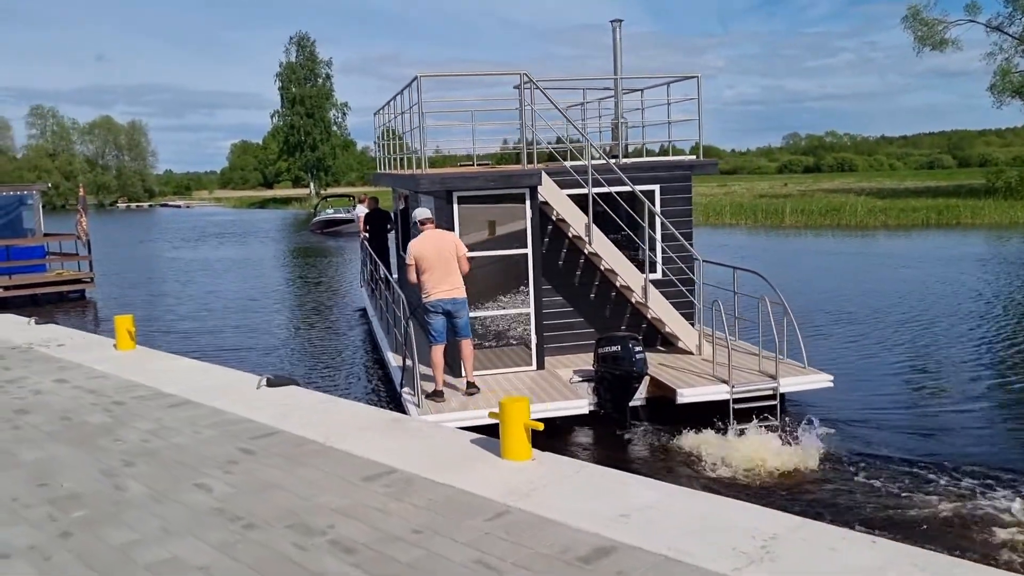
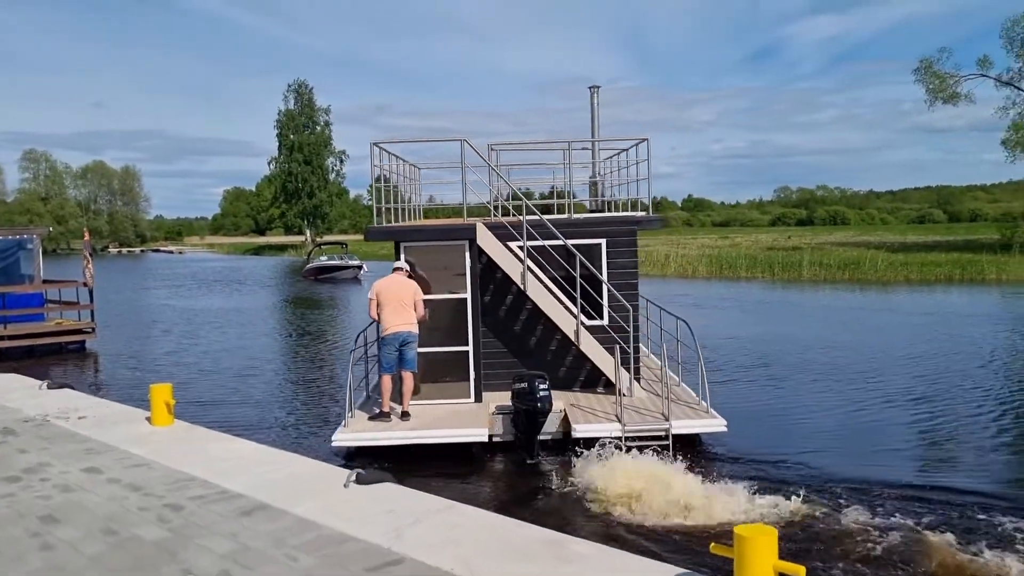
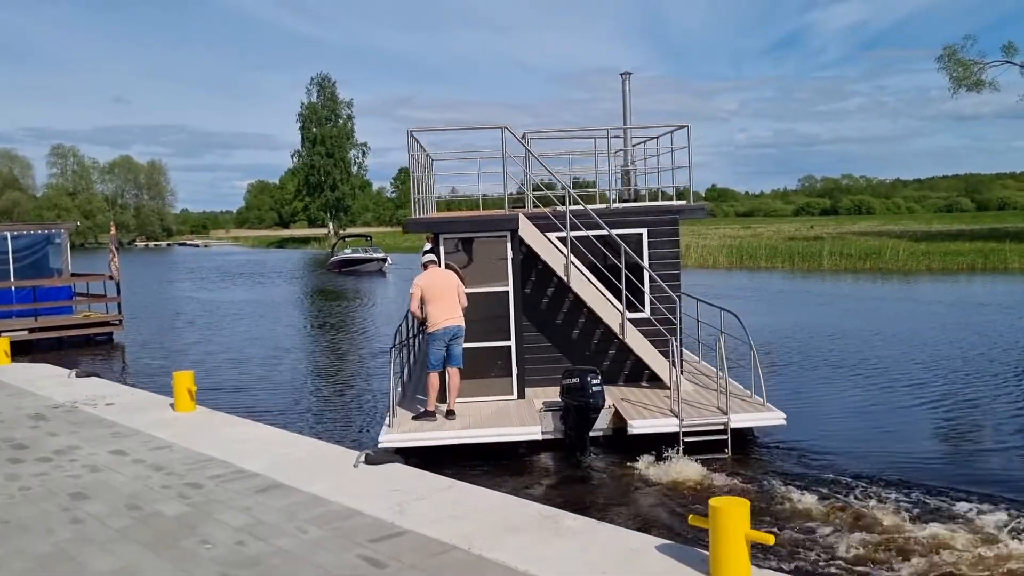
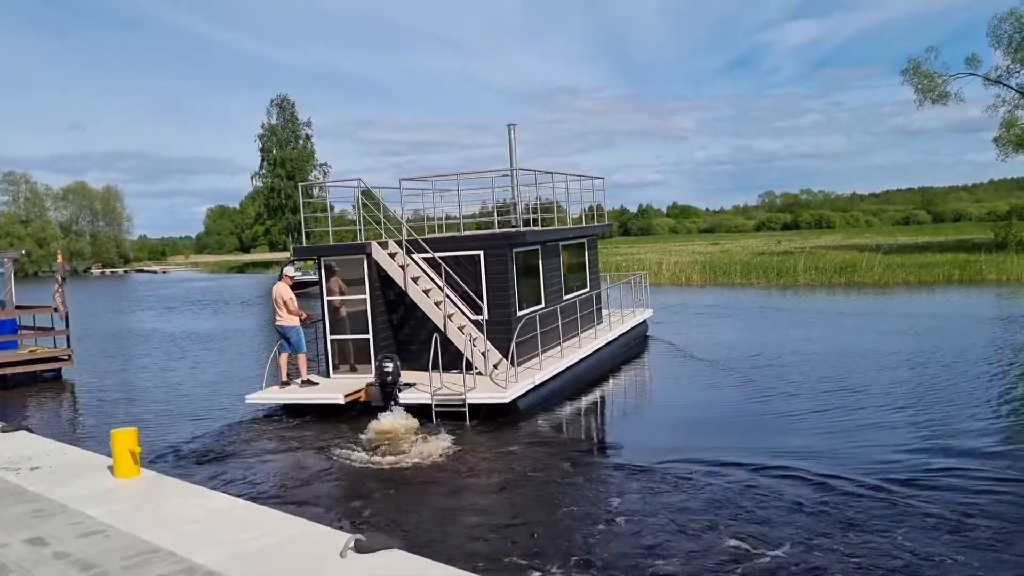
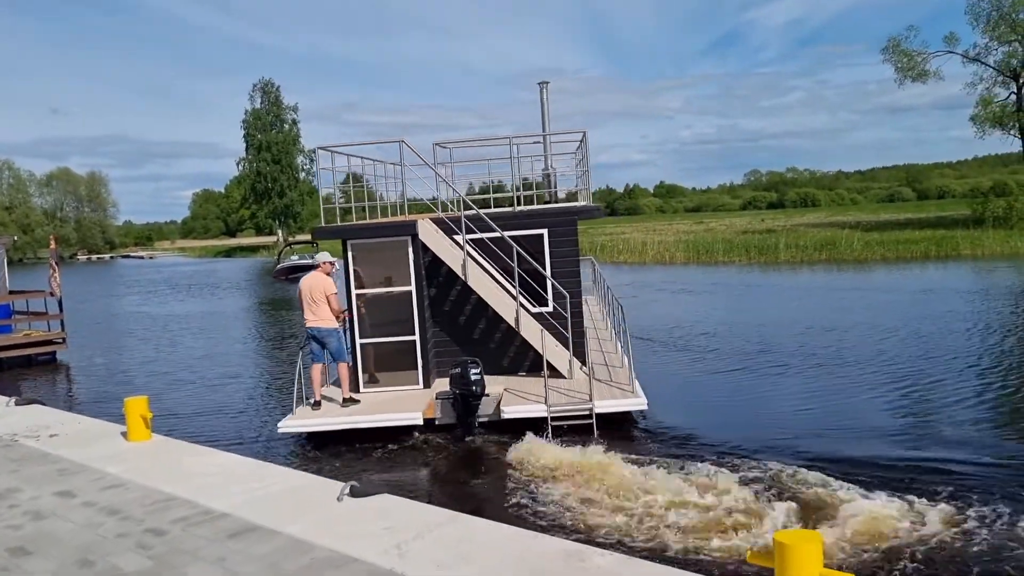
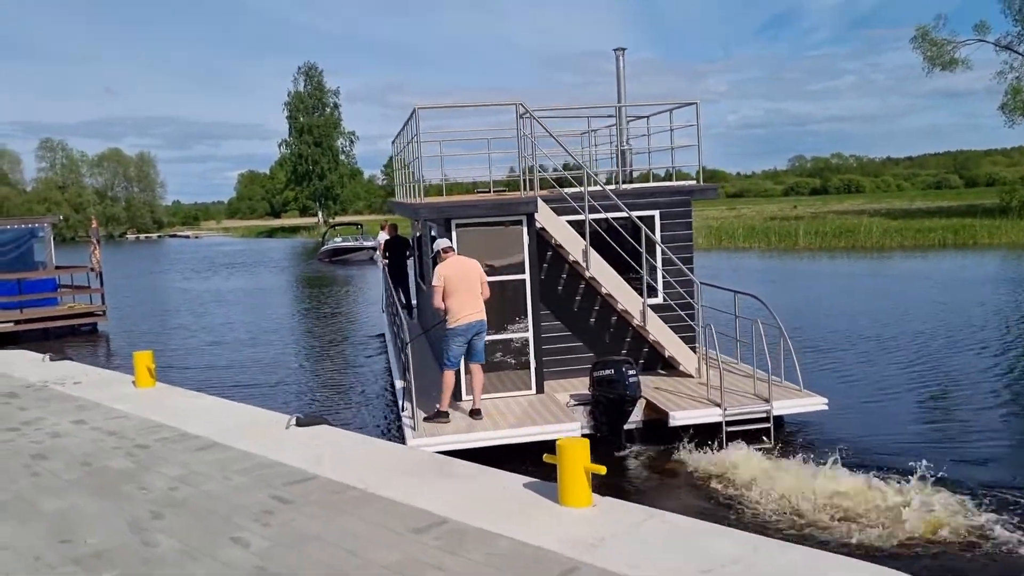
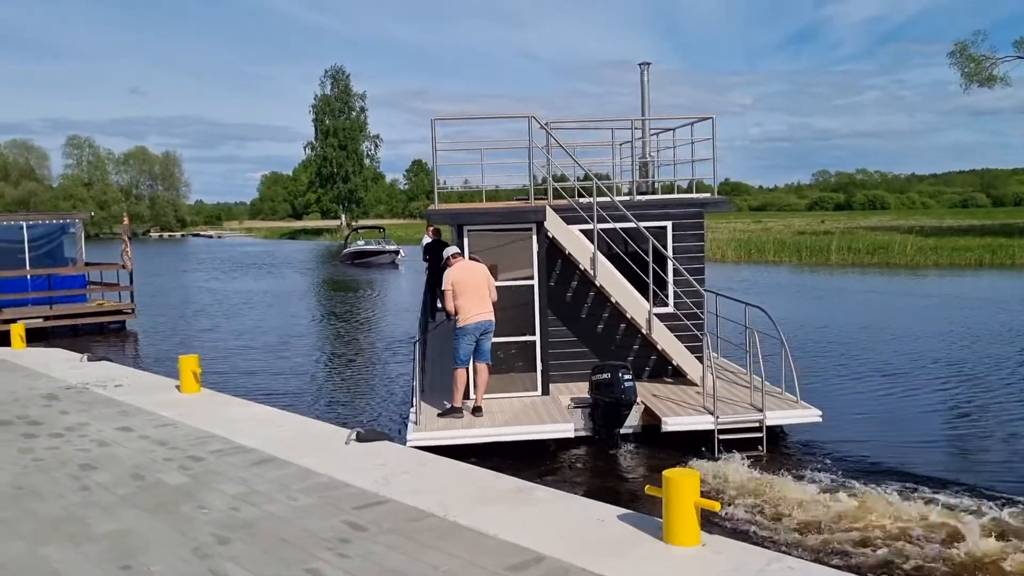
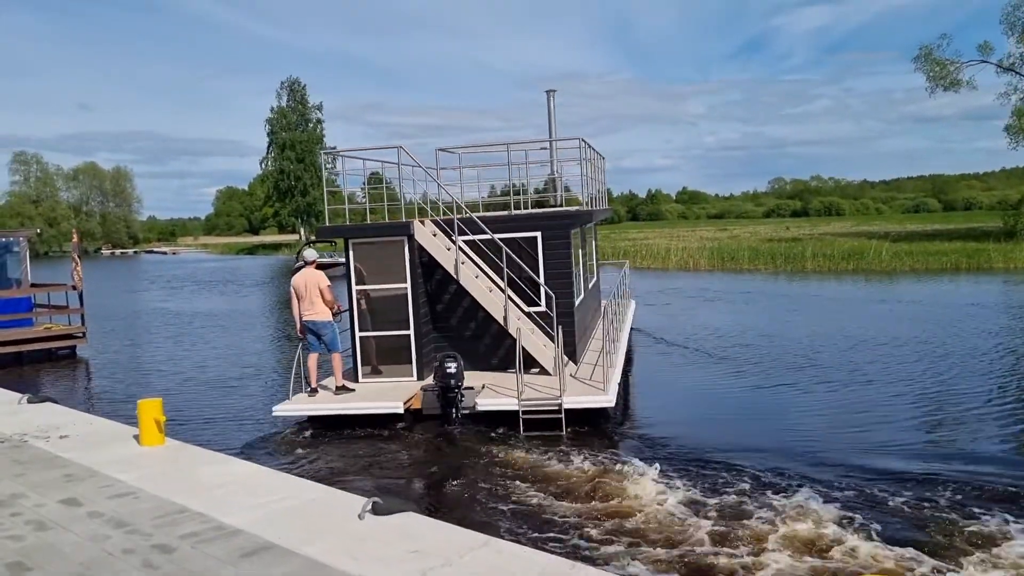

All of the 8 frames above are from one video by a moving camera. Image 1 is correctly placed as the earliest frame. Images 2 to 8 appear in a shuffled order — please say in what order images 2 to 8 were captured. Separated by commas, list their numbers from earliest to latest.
6, 7, 3, 2, 5, 8, 4
